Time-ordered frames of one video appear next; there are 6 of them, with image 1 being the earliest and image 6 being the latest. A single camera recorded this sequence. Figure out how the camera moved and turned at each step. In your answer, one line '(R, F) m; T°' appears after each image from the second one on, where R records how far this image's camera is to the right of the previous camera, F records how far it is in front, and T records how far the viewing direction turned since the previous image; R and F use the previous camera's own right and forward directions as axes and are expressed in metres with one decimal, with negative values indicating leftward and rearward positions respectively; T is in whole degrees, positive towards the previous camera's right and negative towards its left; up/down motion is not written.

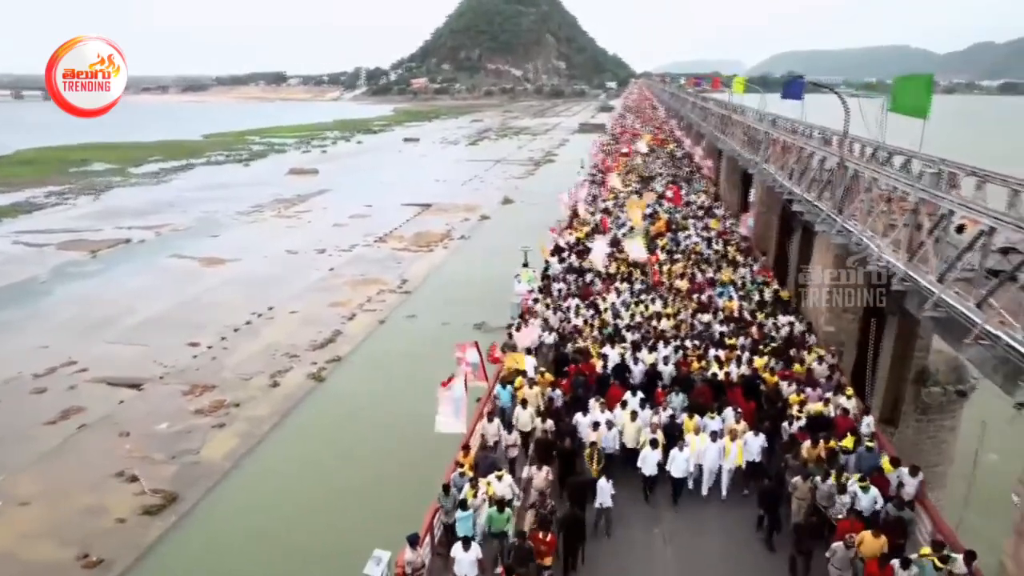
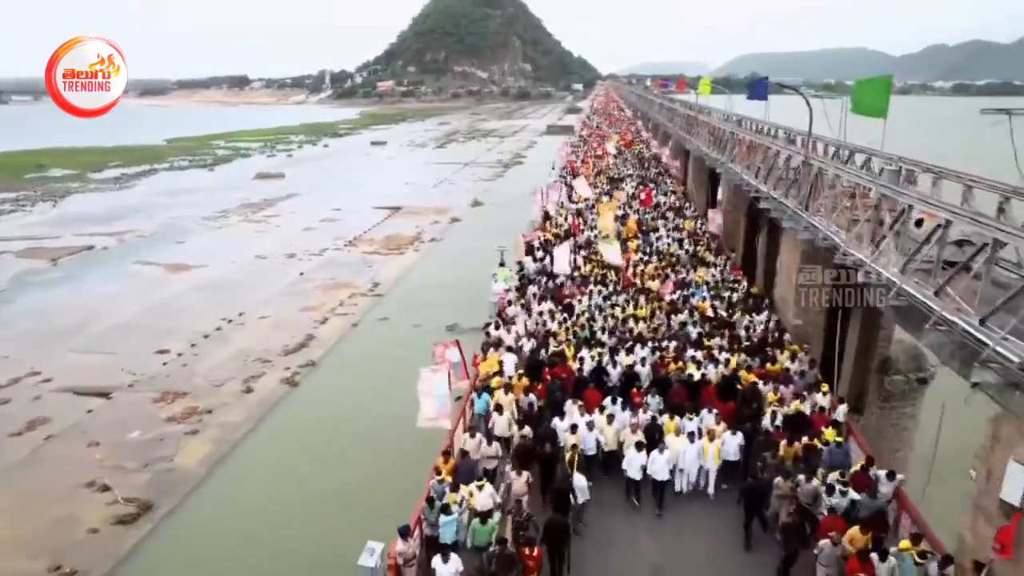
(+0.9, +0.3) m; -6°
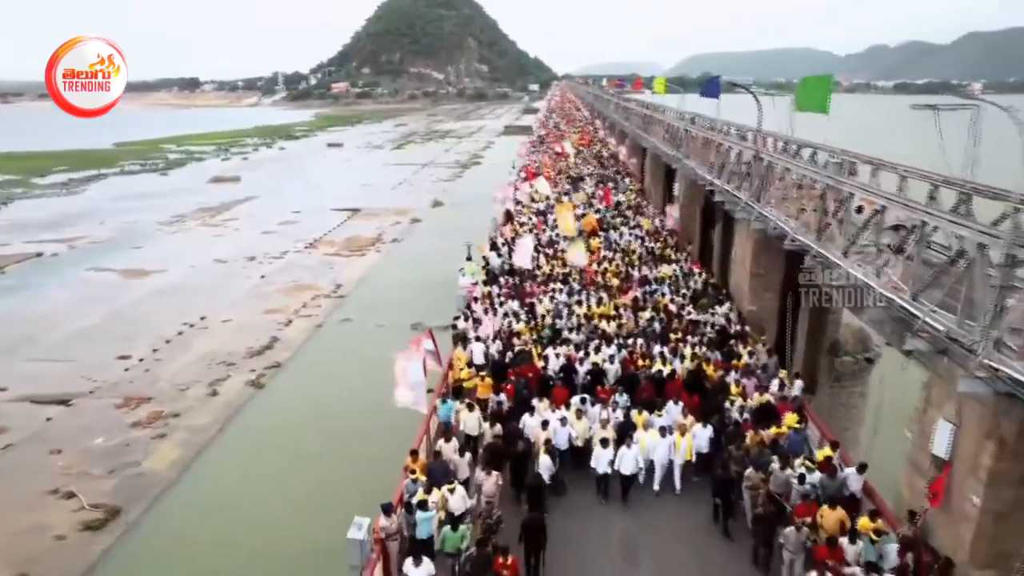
(0.0, -0.1) m; +3°
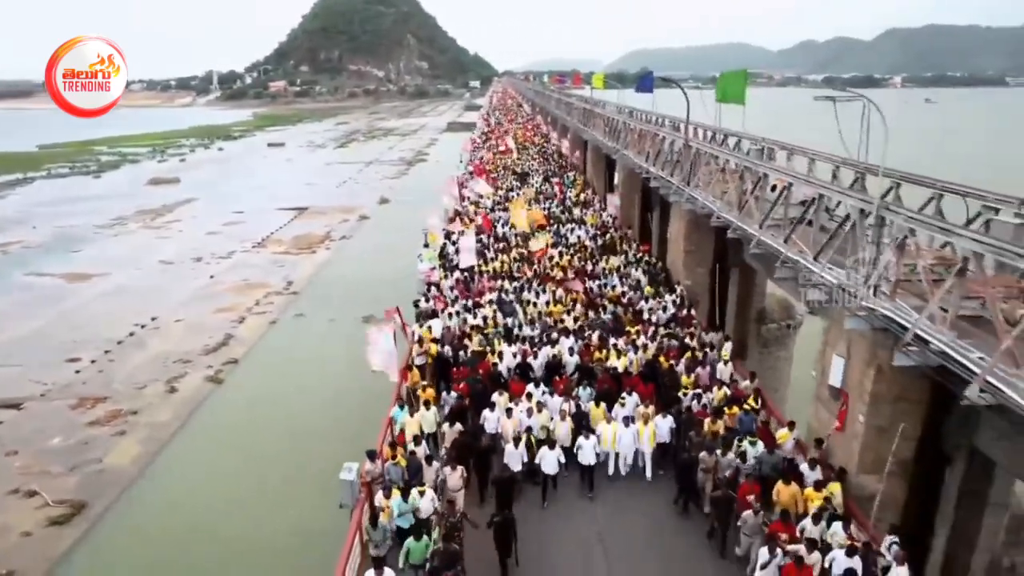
(0.0, -0.3) m; +4°
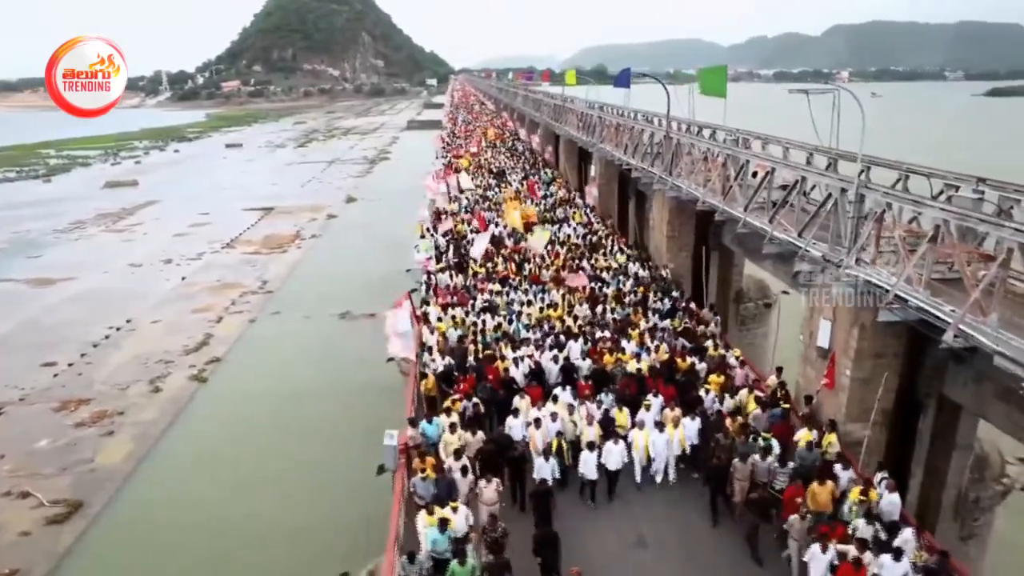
(-0.2, -0.2) m; +3°
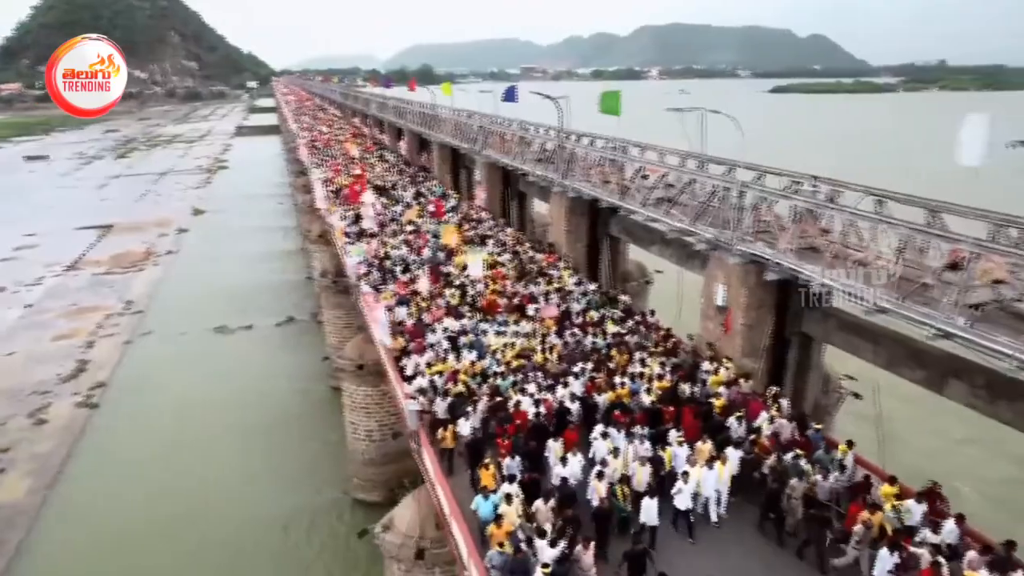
(-0.5, -0.5) m; +12°
